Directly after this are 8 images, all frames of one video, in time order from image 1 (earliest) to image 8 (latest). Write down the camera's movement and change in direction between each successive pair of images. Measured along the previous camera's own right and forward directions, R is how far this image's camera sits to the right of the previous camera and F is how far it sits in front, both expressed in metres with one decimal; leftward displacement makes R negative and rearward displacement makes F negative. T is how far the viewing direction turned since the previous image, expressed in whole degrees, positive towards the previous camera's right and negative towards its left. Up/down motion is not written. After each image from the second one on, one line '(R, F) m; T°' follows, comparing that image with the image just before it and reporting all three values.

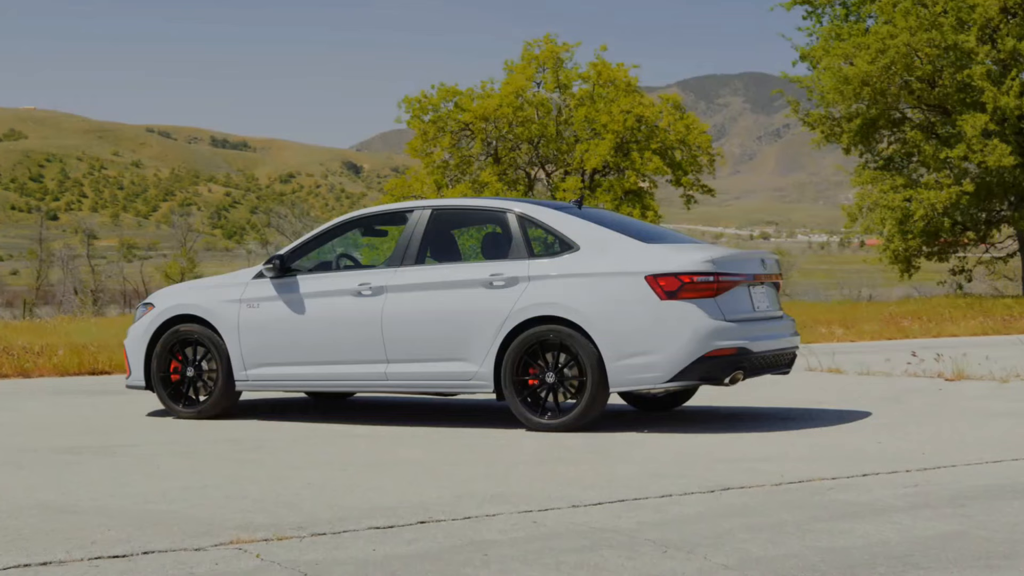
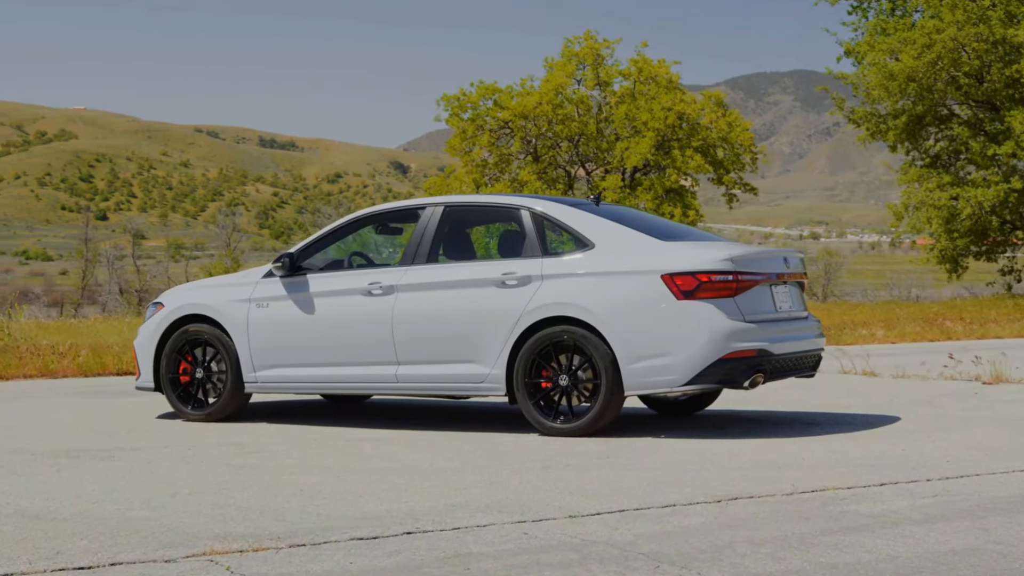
(+0.2, +0.2) m; -2°
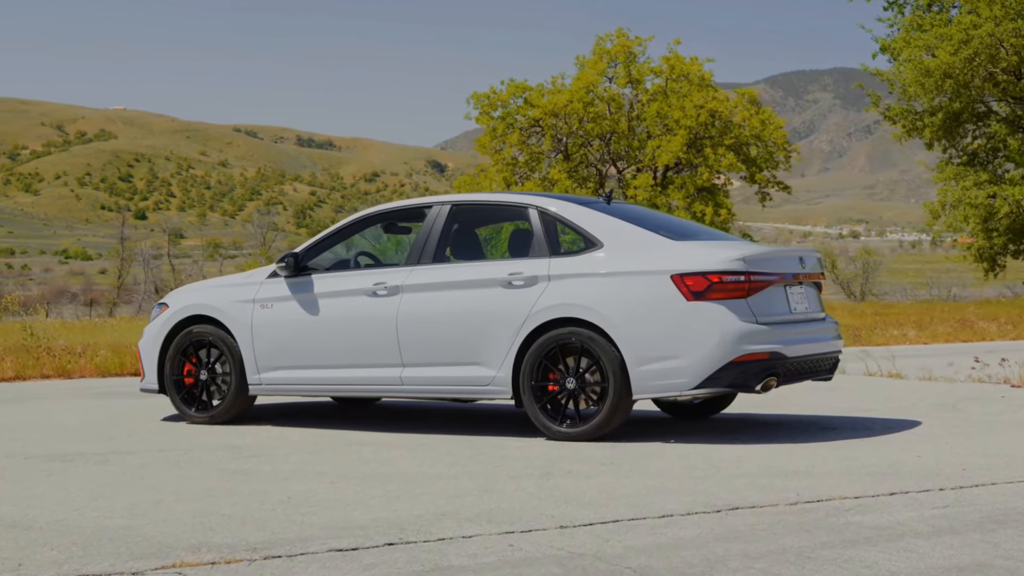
(+0.2, +0.2) m; -2°
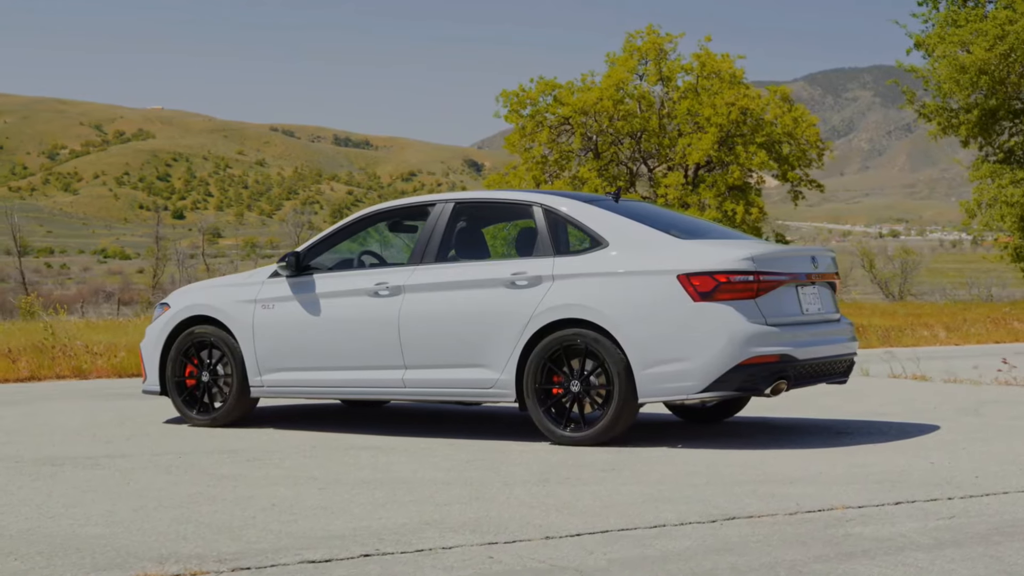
(+0.2, +0.2) m; -2°
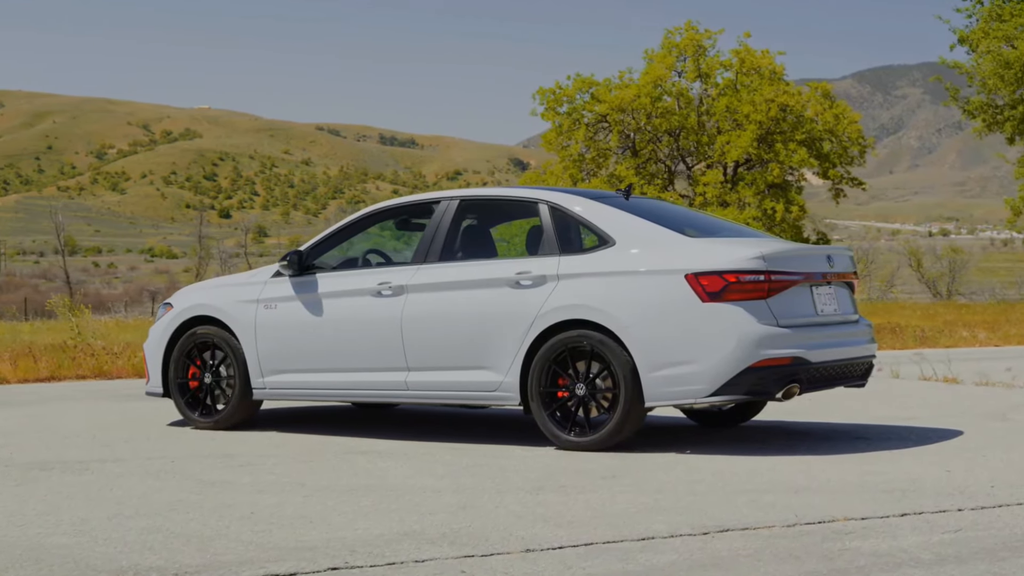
(+0.3, +0.2) m; -2°
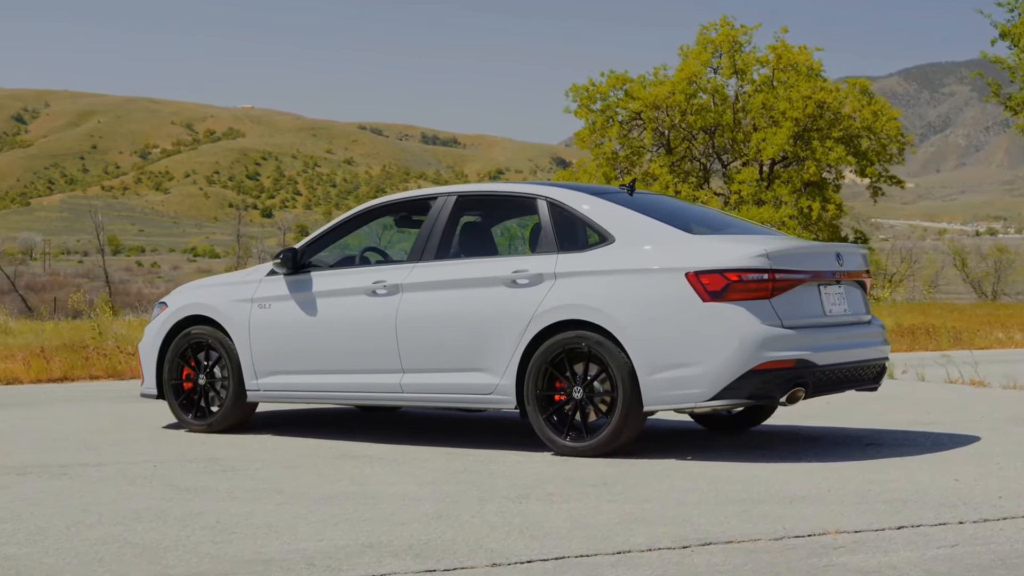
(+0.3, +0.2) m; -2°
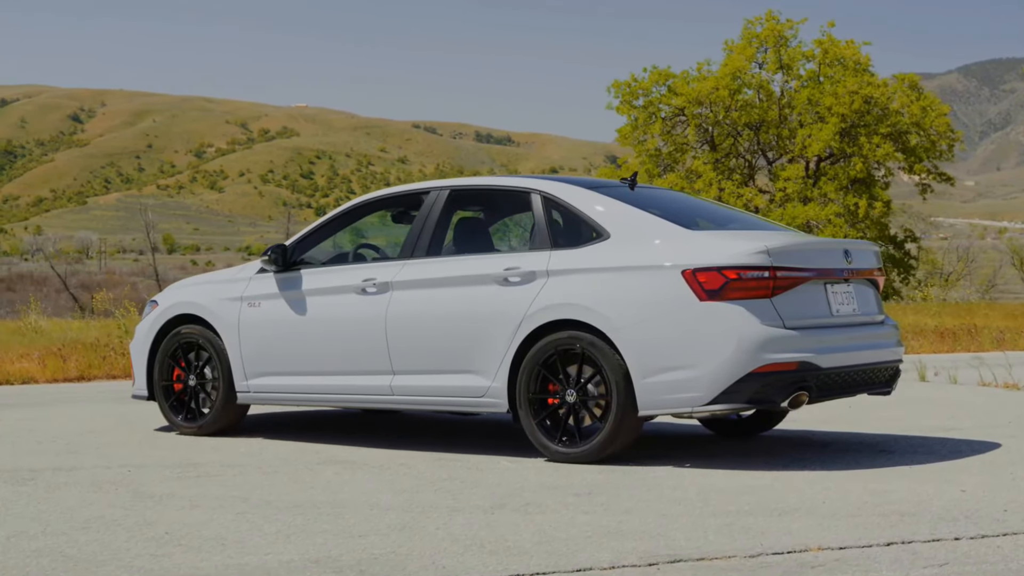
(+0.4, +0.3) m; -2°
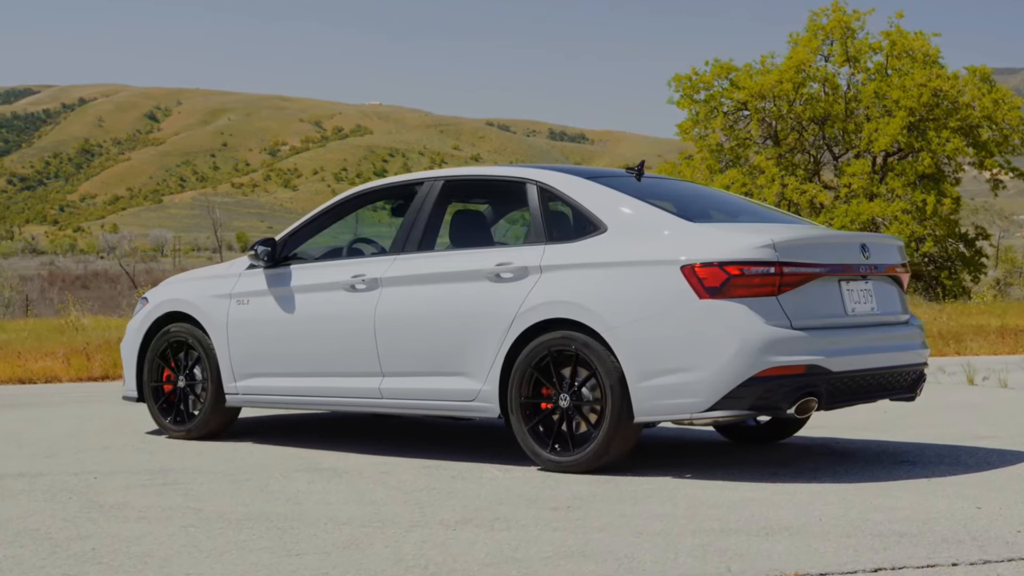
(+0.5, +0.5) m; -3°
